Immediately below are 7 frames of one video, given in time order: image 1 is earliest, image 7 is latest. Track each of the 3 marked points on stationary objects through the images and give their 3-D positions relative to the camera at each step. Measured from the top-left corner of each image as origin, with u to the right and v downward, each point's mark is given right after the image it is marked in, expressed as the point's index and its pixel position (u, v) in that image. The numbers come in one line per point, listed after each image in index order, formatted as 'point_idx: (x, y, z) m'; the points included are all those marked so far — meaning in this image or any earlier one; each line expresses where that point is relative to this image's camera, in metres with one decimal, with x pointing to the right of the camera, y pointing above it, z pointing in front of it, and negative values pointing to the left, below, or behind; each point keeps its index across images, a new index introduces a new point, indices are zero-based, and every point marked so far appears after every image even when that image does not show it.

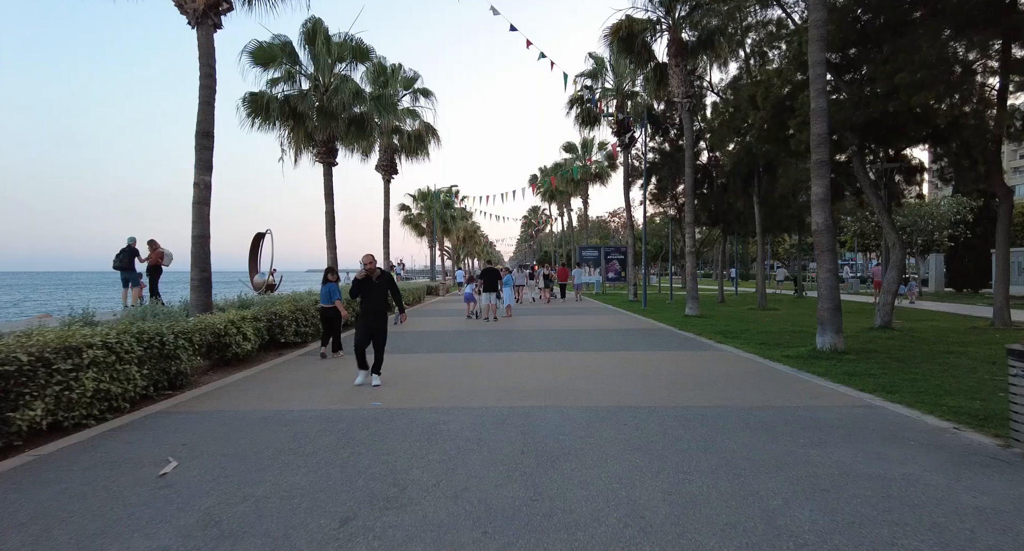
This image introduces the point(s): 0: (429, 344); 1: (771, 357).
0: (-2.1, -1.7, +12.0) m
1: (+5.2, -1.7, +10.0) m
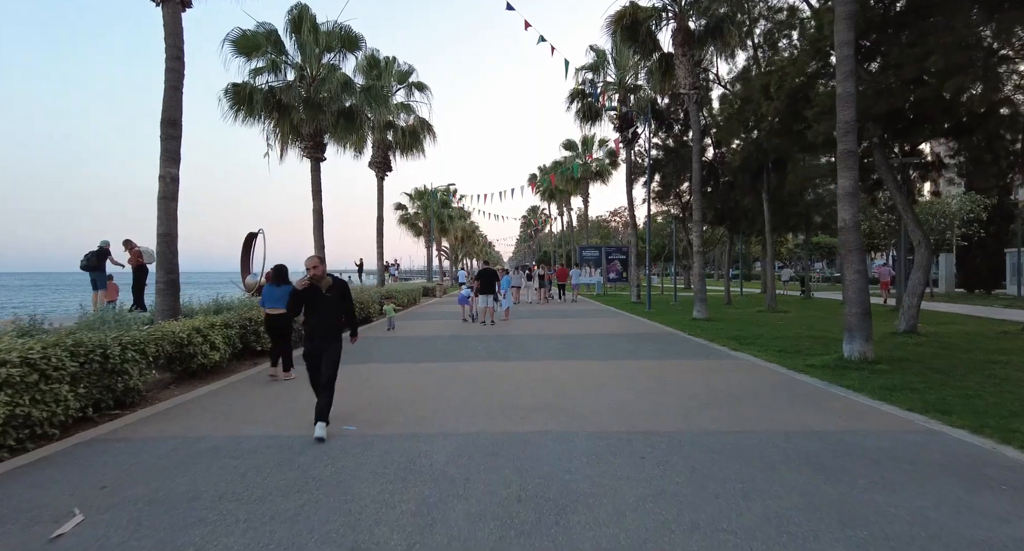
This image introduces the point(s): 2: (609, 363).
0: (-2.1, -1.7, +11.1) m
1: (+5.2, -1.7, +9.1) m
2: (+1.9, -1.7, +9.4) m
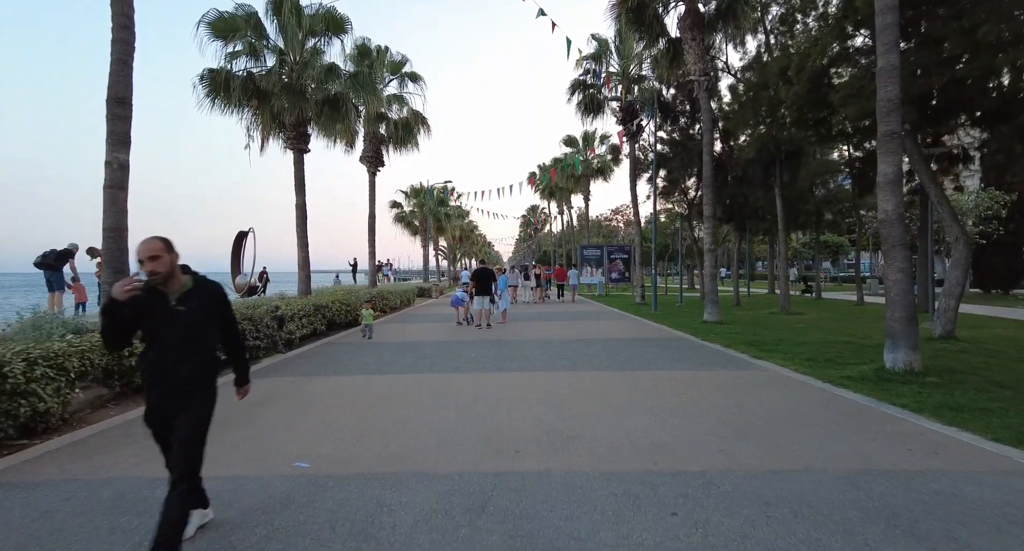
0: (-2.2, -1.7, +10.0) m
1: (+5.1, -1.7, +8.0) m
2: (+1.8, -1.7, +8.3) m
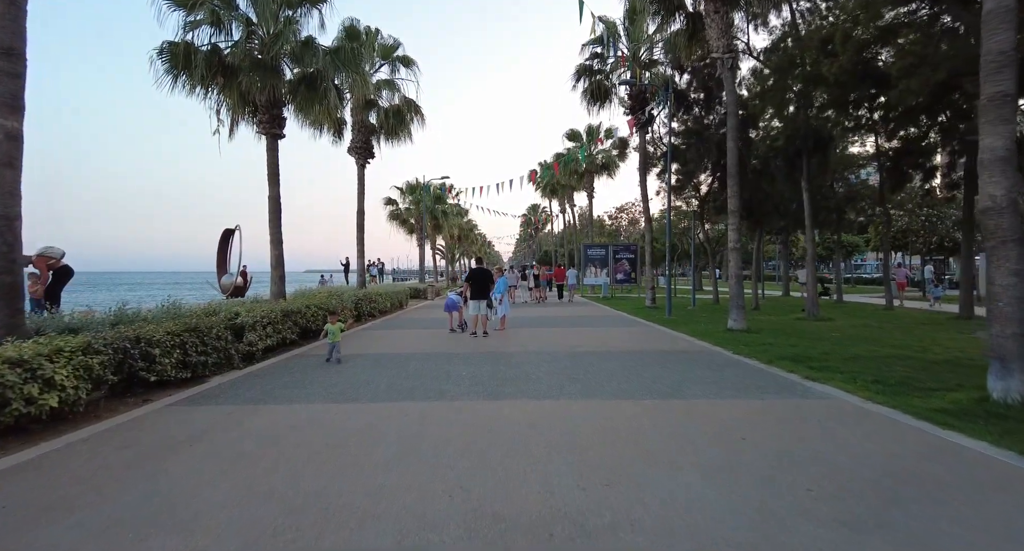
0: (-2.2, -1.7, +8.2) m
1: (+5.1, -1.7, +6.3) m
2: (+1.8, -1.7, +6.6) m
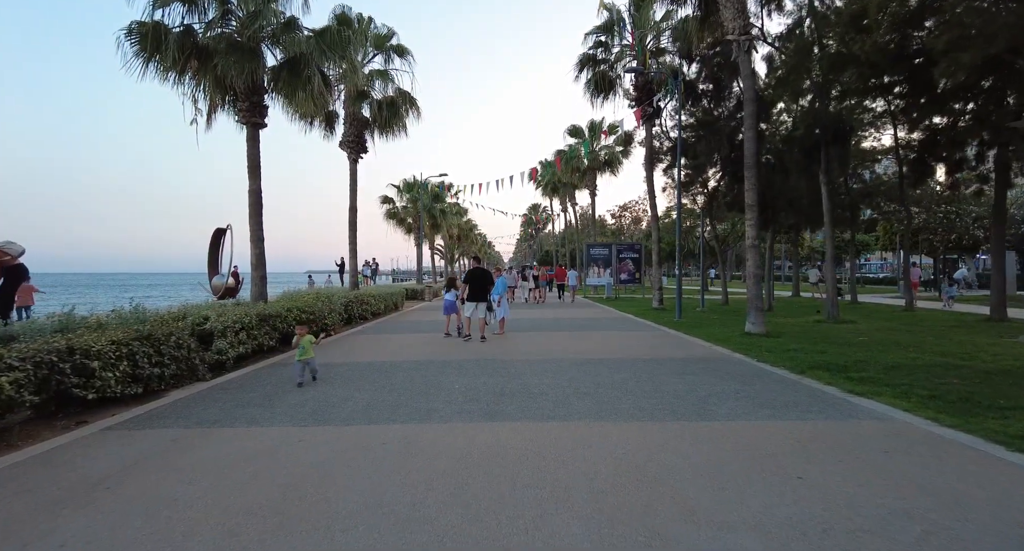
0: (-2.2, -1.7, +7.2) m
1: (+5.1, -1.7, +5.2) m
2: (+1.8, -1.7, +5.5) m
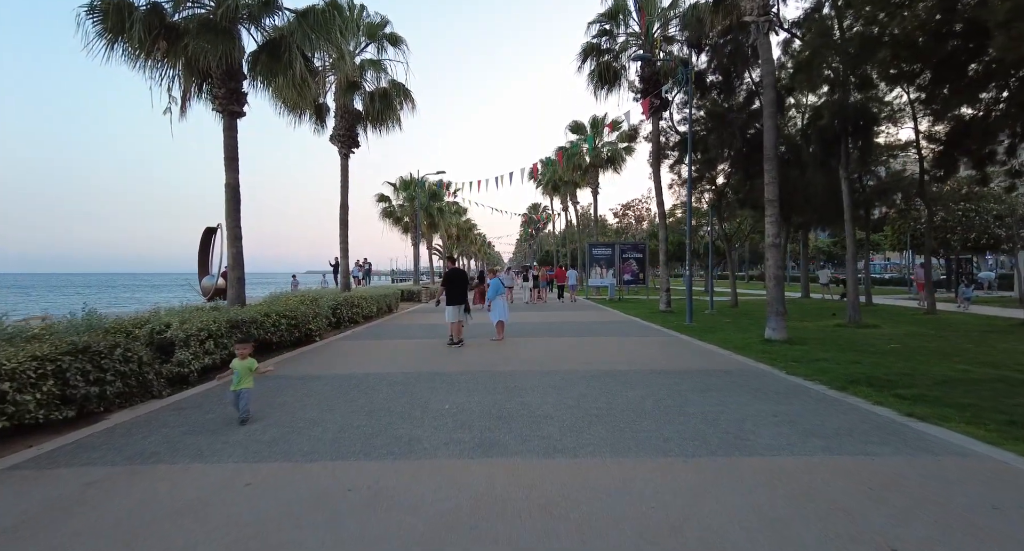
0: (-2.2, -1.8, +6.1) m
1: (+5.1, -1.7, +4.2) m
2: (+1.8, -1.7, +4.5) m
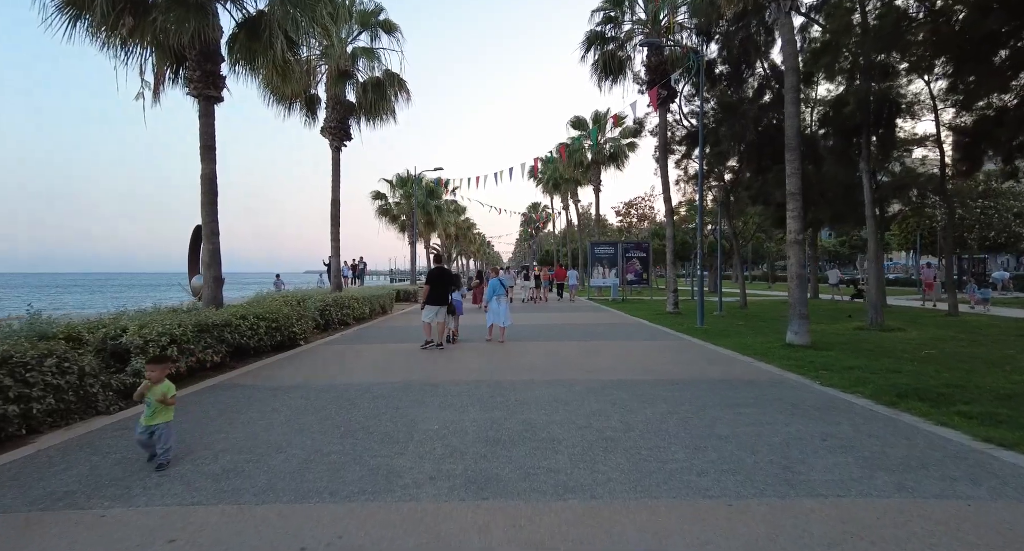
0: (-2.2, -1.7, +5.2) m
1: (+5.1, -1.7, +3.2) m
2: (+1.8, -1.7, +3.5) m
